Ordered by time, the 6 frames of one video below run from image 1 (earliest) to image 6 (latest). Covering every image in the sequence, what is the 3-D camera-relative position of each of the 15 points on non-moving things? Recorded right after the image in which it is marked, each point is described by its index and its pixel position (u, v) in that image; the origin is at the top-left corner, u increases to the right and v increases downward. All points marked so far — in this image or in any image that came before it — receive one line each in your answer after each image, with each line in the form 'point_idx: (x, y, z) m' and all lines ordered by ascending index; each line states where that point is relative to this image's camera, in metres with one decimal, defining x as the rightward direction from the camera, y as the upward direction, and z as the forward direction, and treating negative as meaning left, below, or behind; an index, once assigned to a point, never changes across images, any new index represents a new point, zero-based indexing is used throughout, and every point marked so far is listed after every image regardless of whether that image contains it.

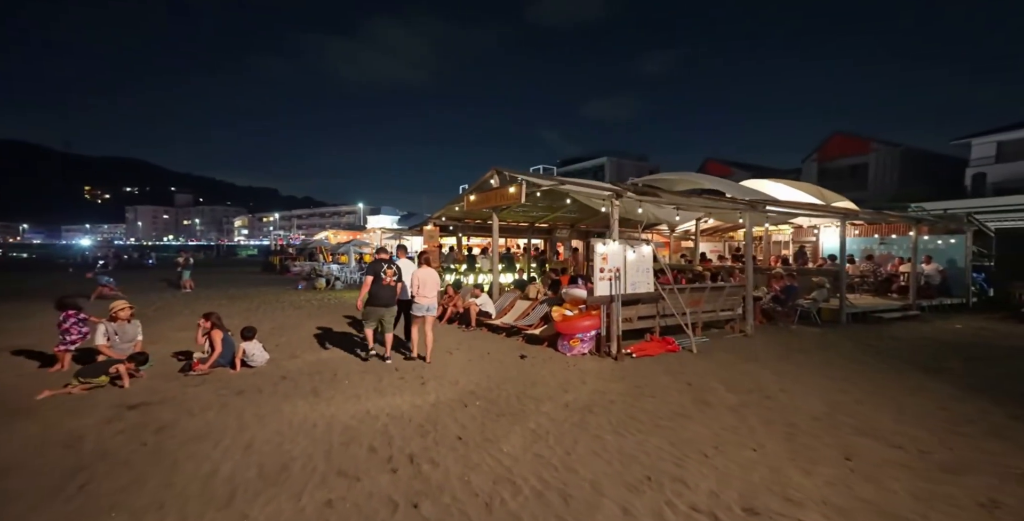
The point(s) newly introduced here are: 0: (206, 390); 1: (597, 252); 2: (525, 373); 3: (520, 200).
0: (-3.7, -1.6, +5.4) m
1: (+1.4, +0.1, +7.1) m
2: (+0.2, -1.6, +6.2) m
3: (+0.3, +1.4, +9.9) m
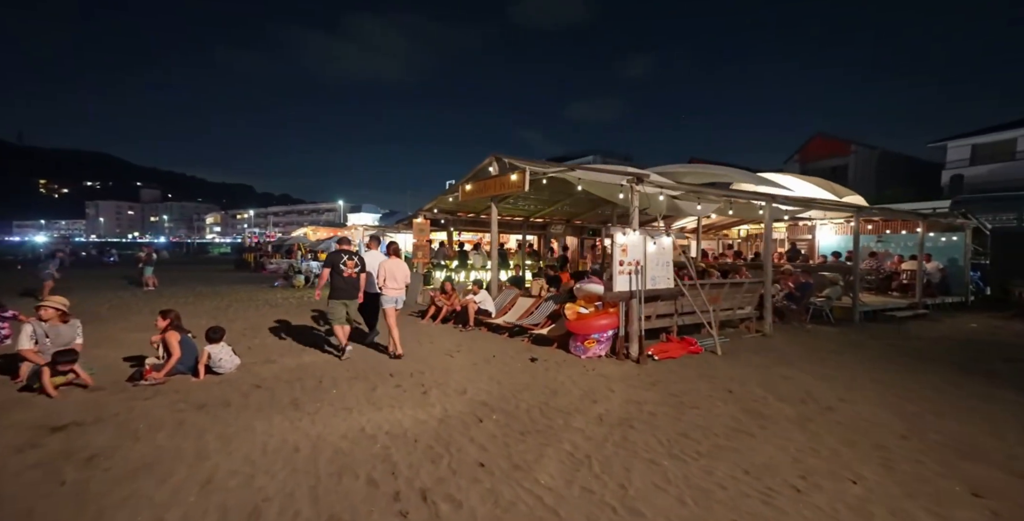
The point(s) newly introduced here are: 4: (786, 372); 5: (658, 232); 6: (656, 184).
0: (-3.5, -1.4, +4.4) m
1: (+1.5, +0.3, +6.4) m
2: (+0.4, -1.5, +5.4) m
3: (+0.3, +1.5, +9.1) m
4: (+3.5, -1.4, +5.7) m
5: (+2.3, +0.5, +6.9) m
6: (+2.2, +1.2, +6.8) m
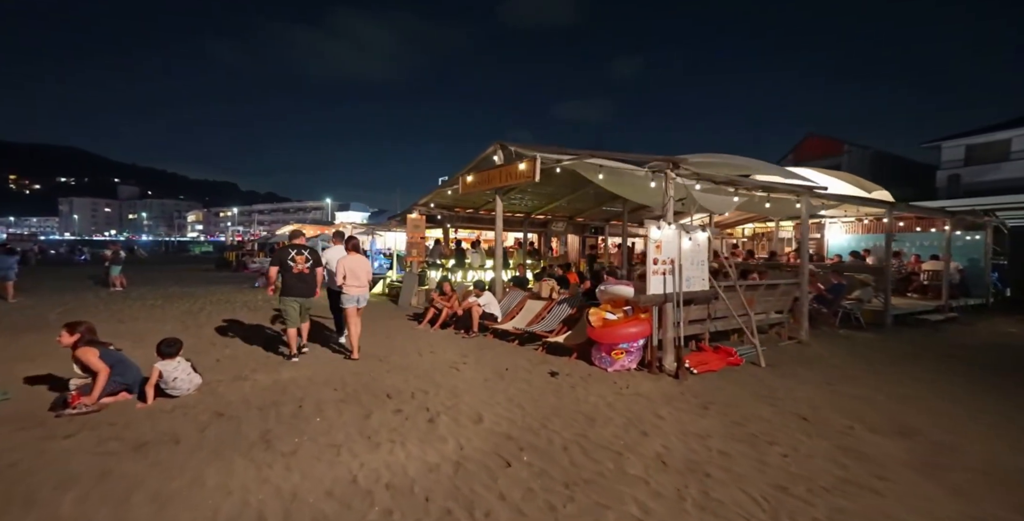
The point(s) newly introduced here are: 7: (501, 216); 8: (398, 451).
0: (-3.3, -1.4, +3.4) m
1: (+1.7, +0.3, +5.5) m
2: (+0.6, -1.4, +4.5) m
3: (+0.4, +1.5, +8.2) m
4: (+3.7, -1.4, +4.8) m
5: (+2.4, +0.5, +6.0) m
6: (+2.4, +1.2, +5.9) m
7: (-0.2, +1.0, +10.4) m
8: (-0.9, -1.5, +3.4) m
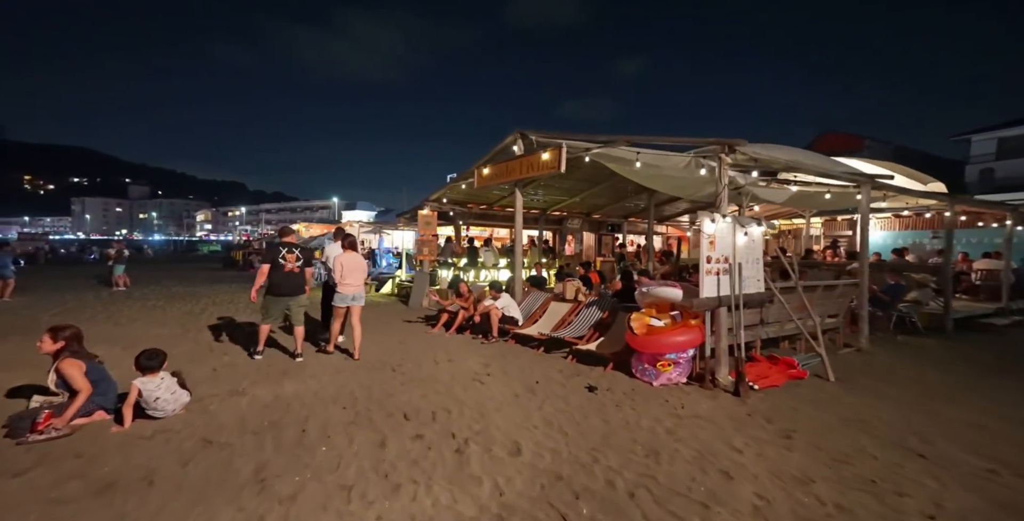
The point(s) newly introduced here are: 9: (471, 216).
0: (-2.9, -1.4, +2.7) m
1: (+2.1, +0.3, +4.7) m
2: (+0.9, -1.4, +3.8) m
3: (+0.8, +1.6, +7.4) m
4: (+4.1, -1.4, +4.1) m
5: (+2.8, +0.5, +5.3) m
6: (+2.8, +1.2, +5.1) m
7: (+0.2, +1.0, +9.7) m
8: (-0.5, -1.5, +2.7) m
9: (-1.3, +1.4, +14.1) m
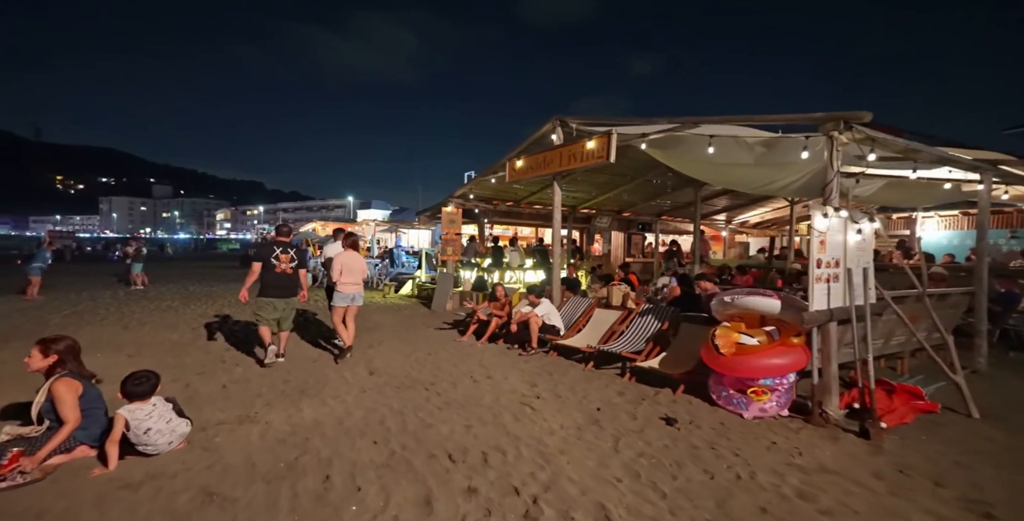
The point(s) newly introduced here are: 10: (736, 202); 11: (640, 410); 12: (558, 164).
0: (-2.4, -1.4, +2.0) m
1: (+2.6, +0.3, +3.8) m
2: (+1.5, -1.5, +2.9) m
3: (+1.5, +1.5, +6.6) m
4: (+4.6, -1.4, +3.1) m
5: (+3.4, +0.4, +4.3) m
6: (+3.4, +1.2, +4.2) m
7: (+0.9, +1.0, +8.8) m
8: (-0.1, -1.5, +1.9) m
9: (-0.5, +1.4, +13.2) m
10: (+7.1, +1.9, +14.1) m
11: (+1.3, -1.5, +4.3) m
12: (+0.8, +1.7, +7.9) m
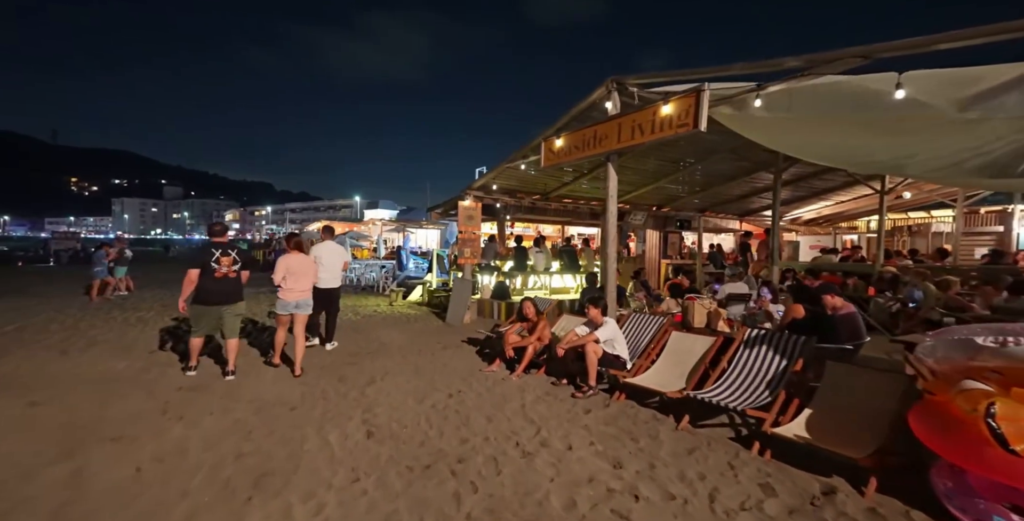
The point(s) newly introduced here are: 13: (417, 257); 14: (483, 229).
0: (-1.9, -1.5, +0.1) m
1: (+3.2, +0.2, +1.9) m
2: (+2.0, -1.6, +1.0) m
3: (+2.0, +1.4, +4.6) m
4: (+5.1, -1.5, +1.1) m
5: (+3.9, +0.4, +2.4) m
6: (+3.9, +1.1, +2.3) m
7: (+1.5, +0.9, +6.9) m
8: (+0.5, -1.6, 0.0) m
9: (+0.2, +1.3, +11.4) m
10: (+7.8, +1.8, +12.0) m
11: (+1.8, -1.5, +2.4) m
12: (+1.4, +1.6, +6.0) m
13: (-4.0, +0.2, +18.6) m
14: (-1.0, +1.1, +15.4) m
